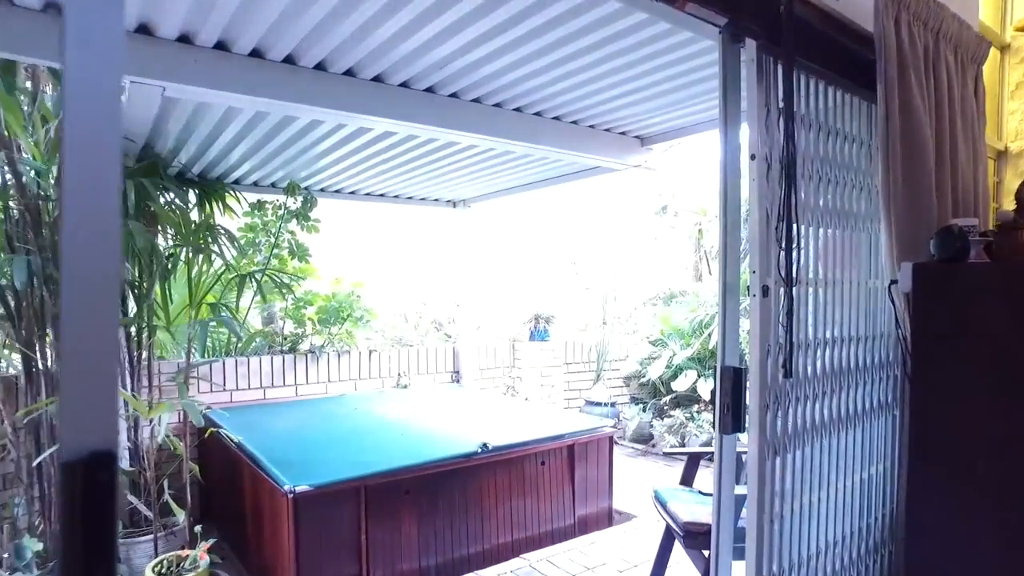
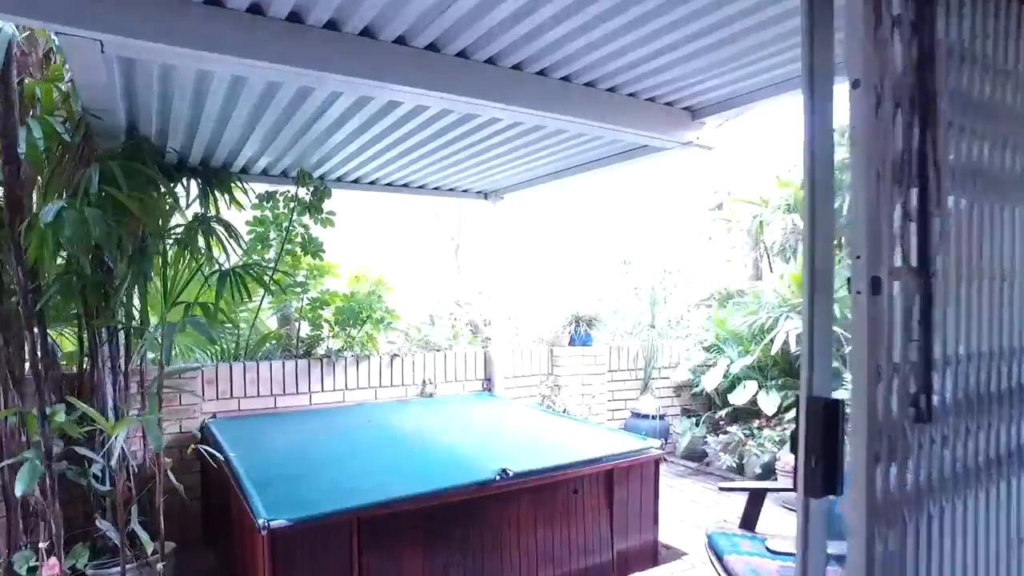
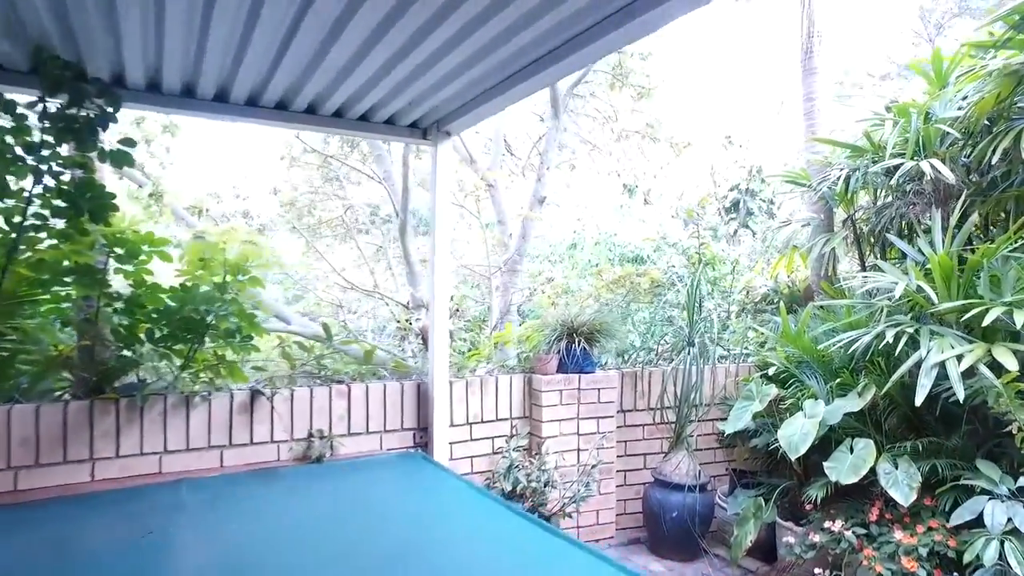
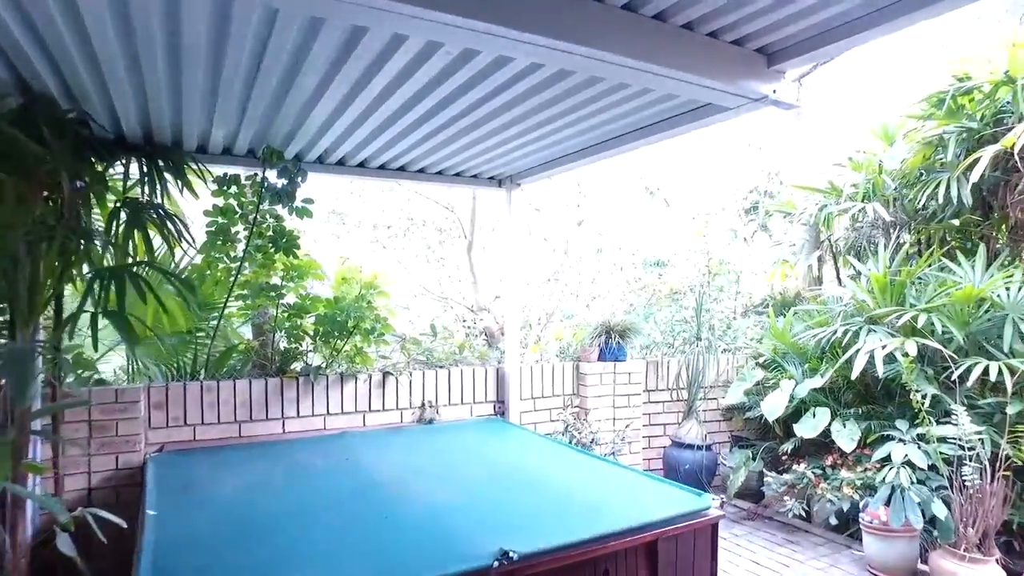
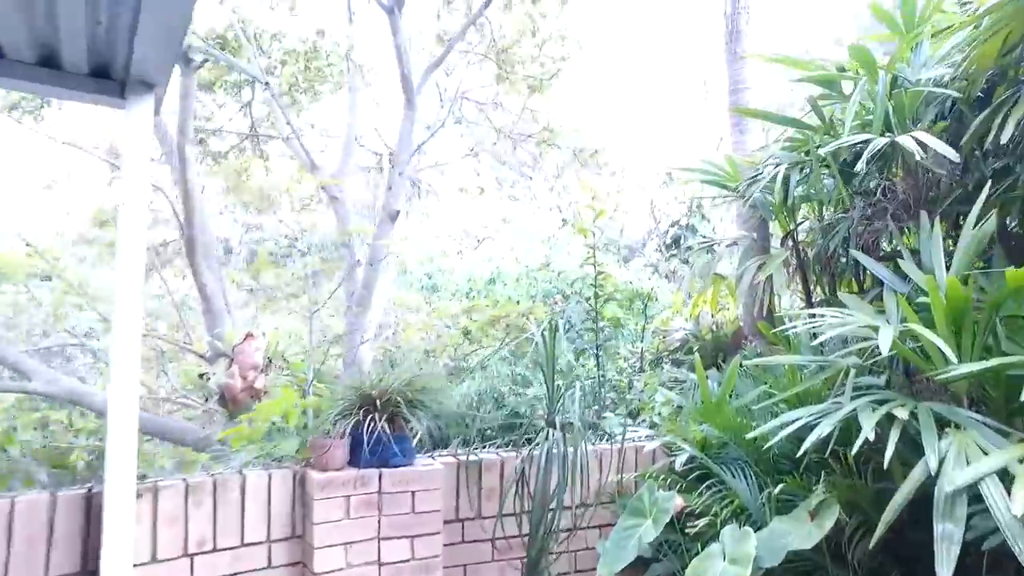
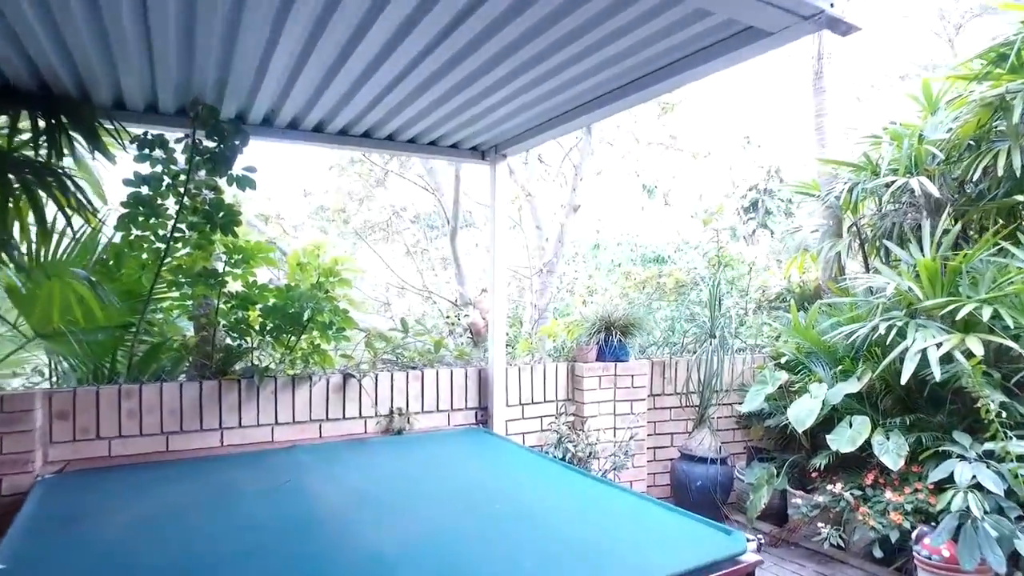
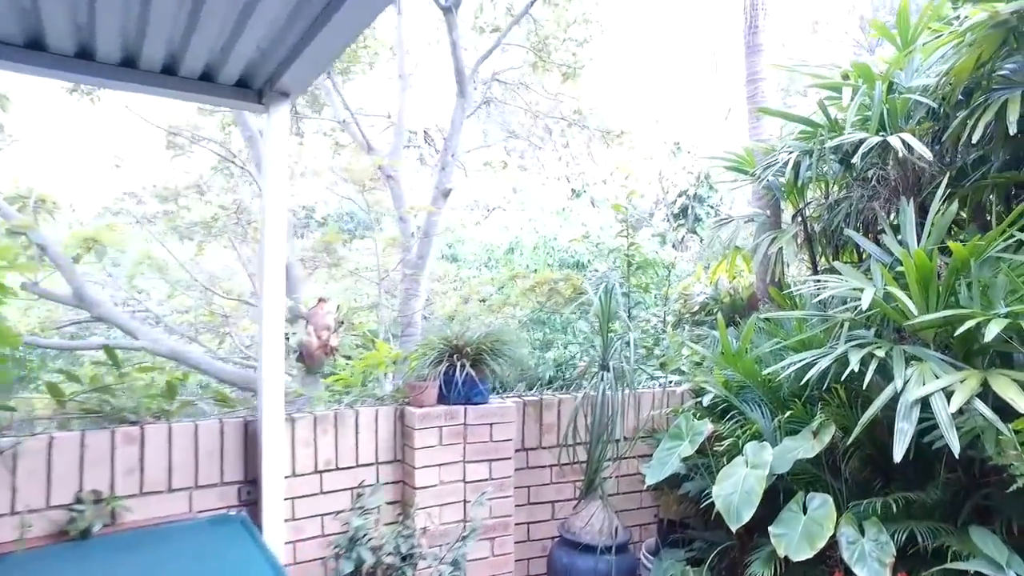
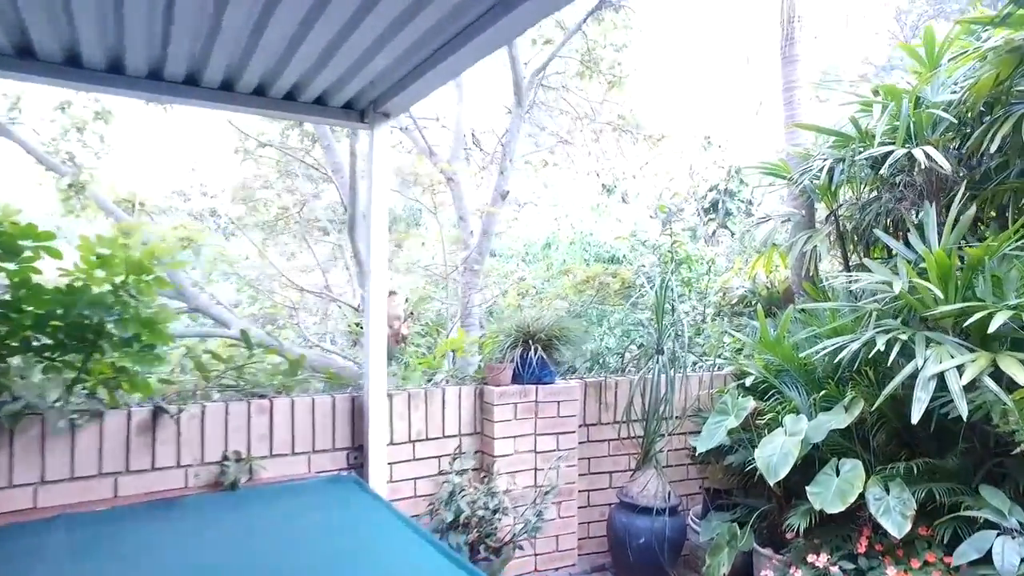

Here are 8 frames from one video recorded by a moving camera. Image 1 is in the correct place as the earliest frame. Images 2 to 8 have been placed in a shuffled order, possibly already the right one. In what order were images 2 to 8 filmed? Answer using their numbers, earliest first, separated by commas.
2, 4, 6, 3, 8, 7, 5
